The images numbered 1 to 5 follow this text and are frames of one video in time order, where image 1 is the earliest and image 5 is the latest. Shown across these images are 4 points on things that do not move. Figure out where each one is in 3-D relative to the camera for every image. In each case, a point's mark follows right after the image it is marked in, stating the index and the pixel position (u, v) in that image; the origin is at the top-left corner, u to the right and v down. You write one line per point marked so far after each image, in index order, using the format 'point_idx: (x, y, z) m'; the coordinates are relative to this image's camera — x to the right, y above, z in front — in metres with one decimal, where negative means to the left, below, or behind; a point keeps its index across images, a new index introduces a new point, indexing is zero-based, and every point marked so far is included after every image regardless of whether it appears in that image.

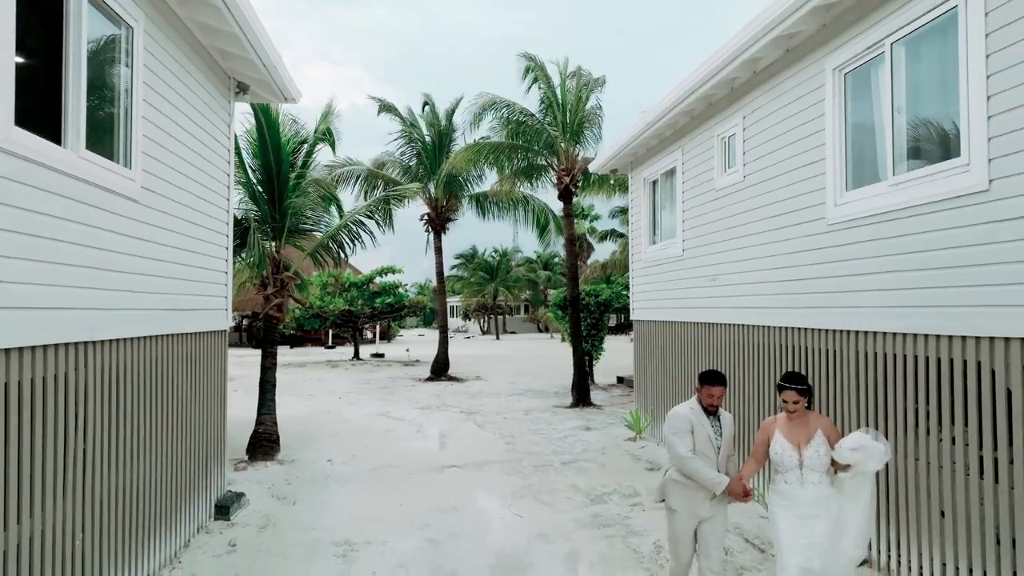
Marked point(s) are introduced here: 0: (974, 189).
0: (+3.0, +0.6, +4.2) m
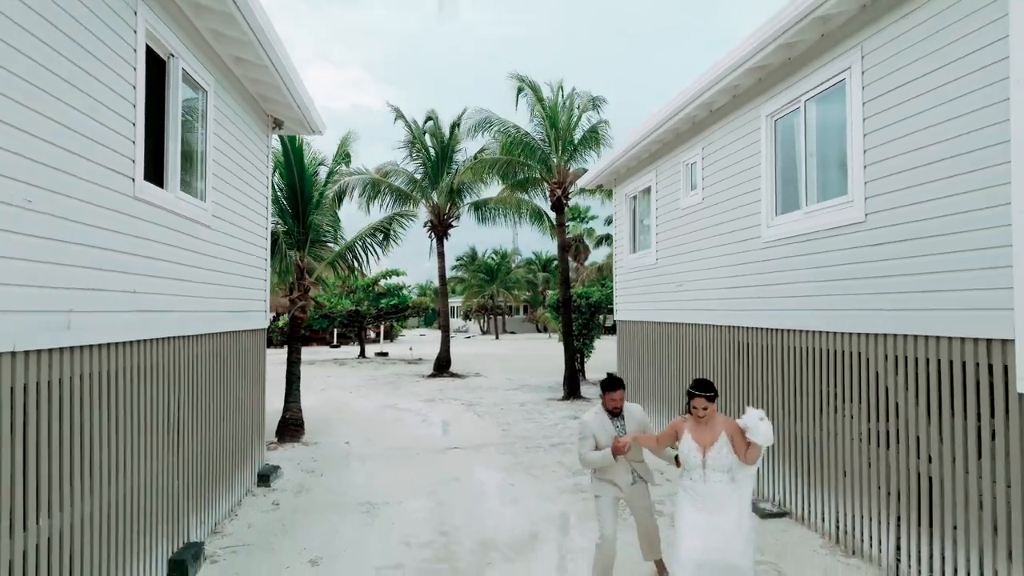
0: (+2.9, +0.6, +5.4) m
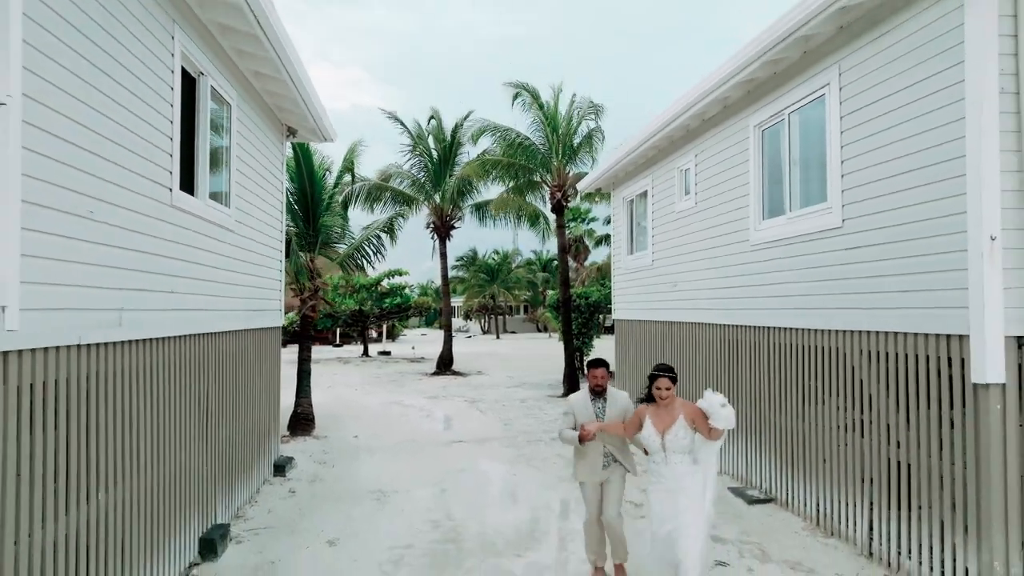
0: (+3.0, +0.6, +5.8) m
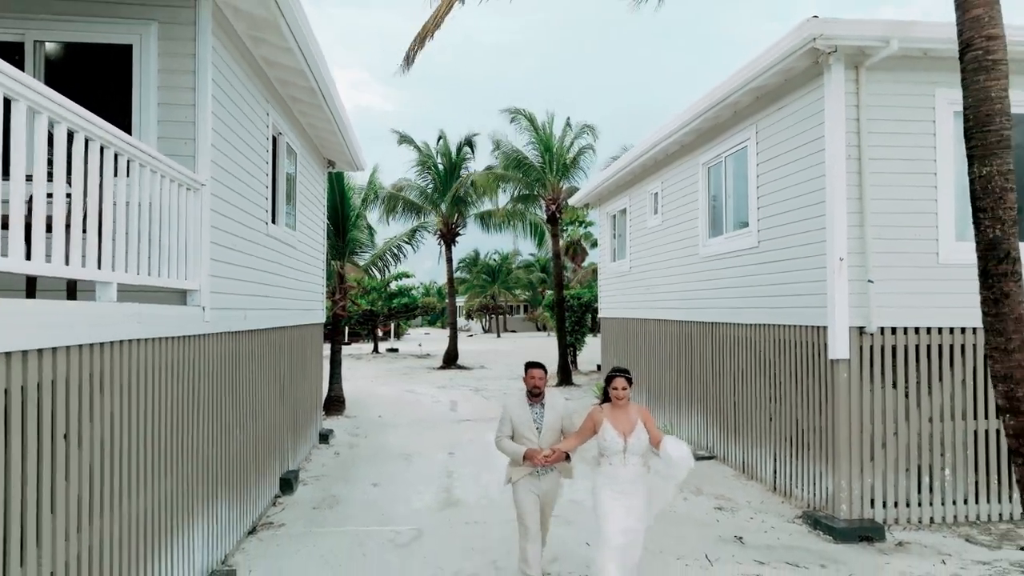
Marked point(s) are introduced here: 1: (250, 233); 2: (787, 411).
0: (+3.0, +0.5, +7.7) m
1: (-2.5, +0.5, +6.0) m
2: (+3.1, -1.4, +7.0) m
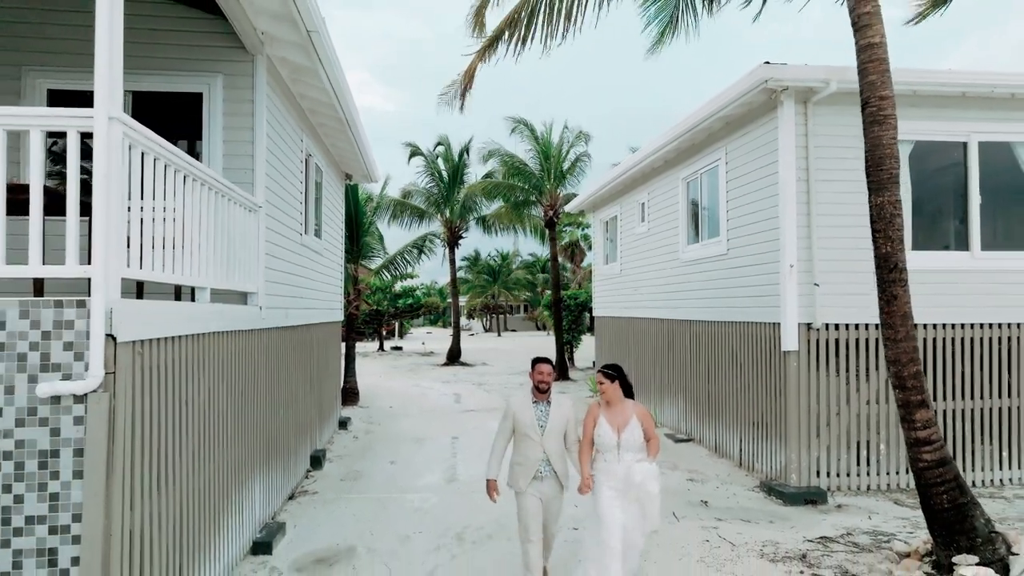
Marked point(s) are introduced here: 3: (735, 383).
0: (+3.0, +0.5, +8.8) m
1: (-2.5, +0.5, +7.1) m
2: (+3.1, -1.4, +8.1) m
3: (+3.0, -1.3, +8.5) m
